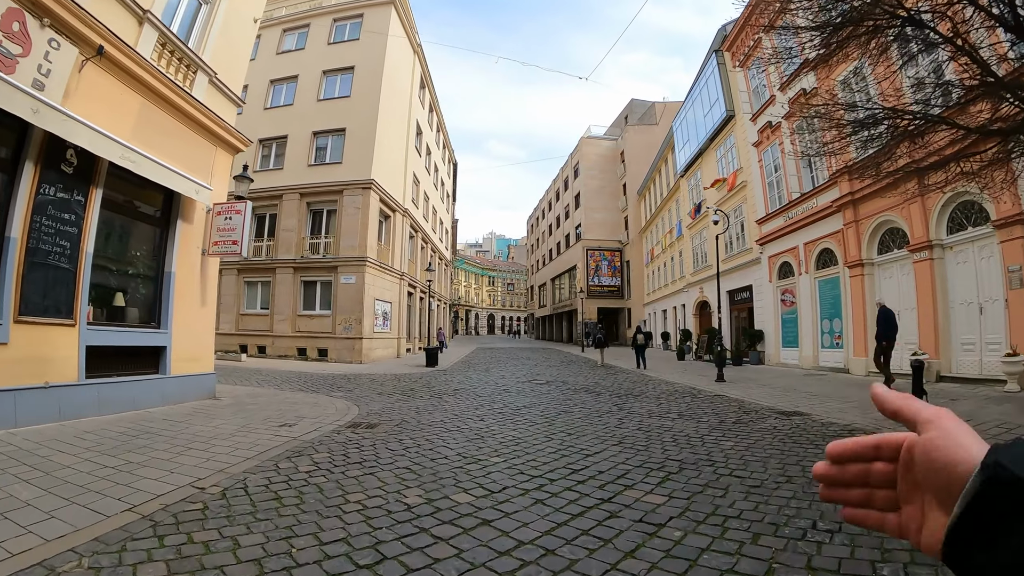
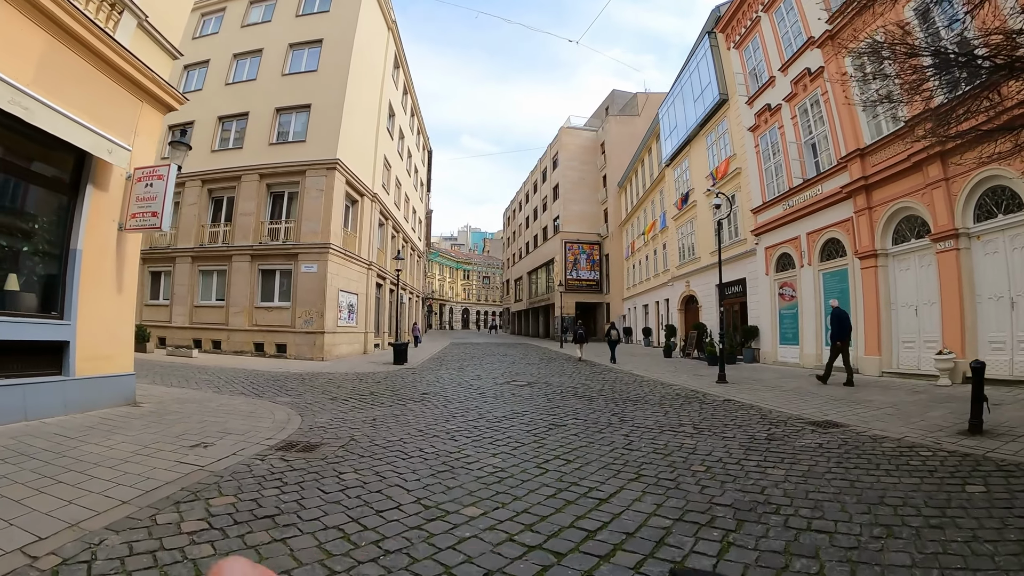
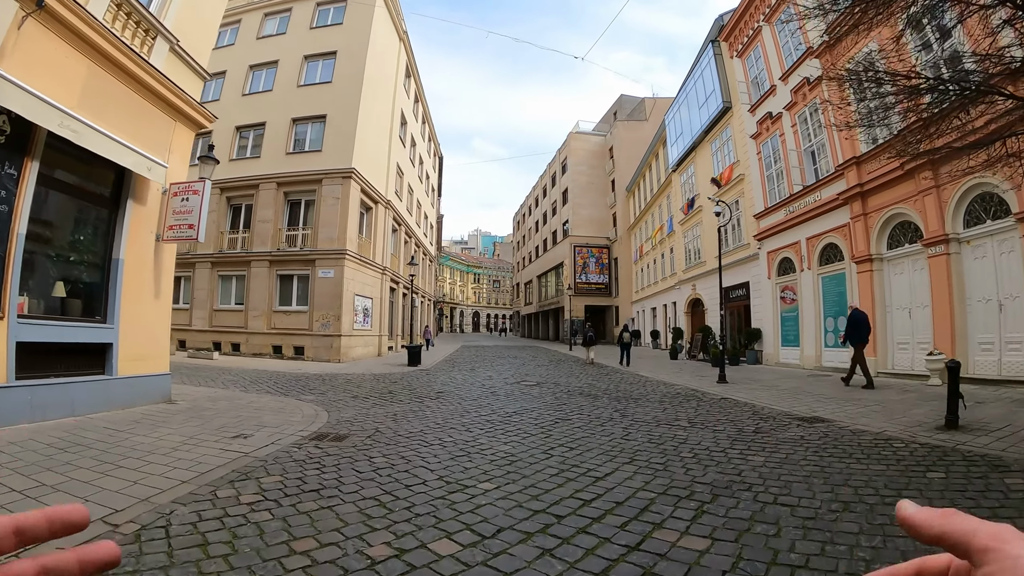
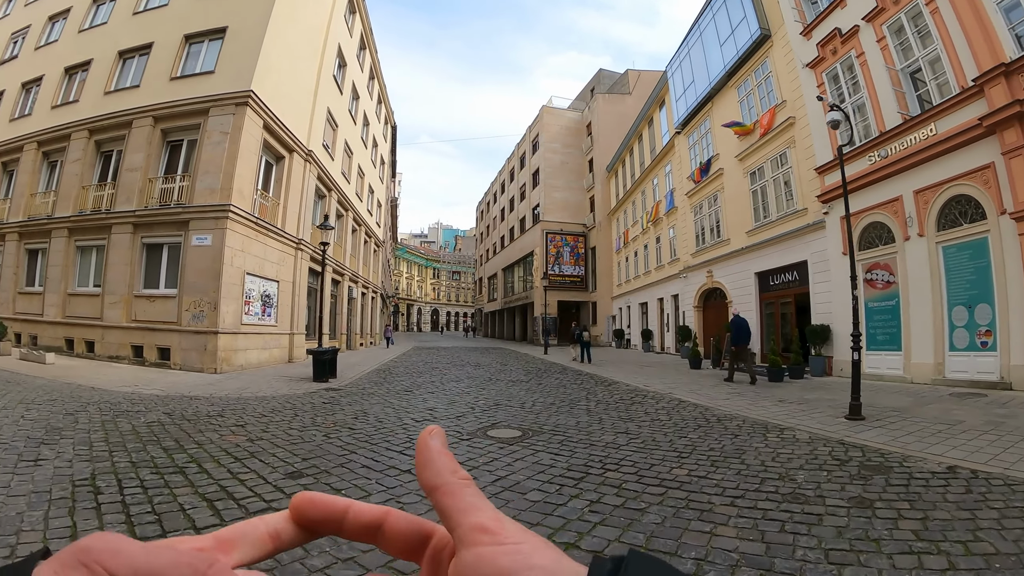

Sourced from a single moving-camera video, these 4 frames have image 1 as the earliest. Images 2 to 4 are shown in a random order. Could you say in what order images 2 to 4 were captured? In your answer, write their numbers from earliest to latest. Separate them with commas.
3, 2, 4
